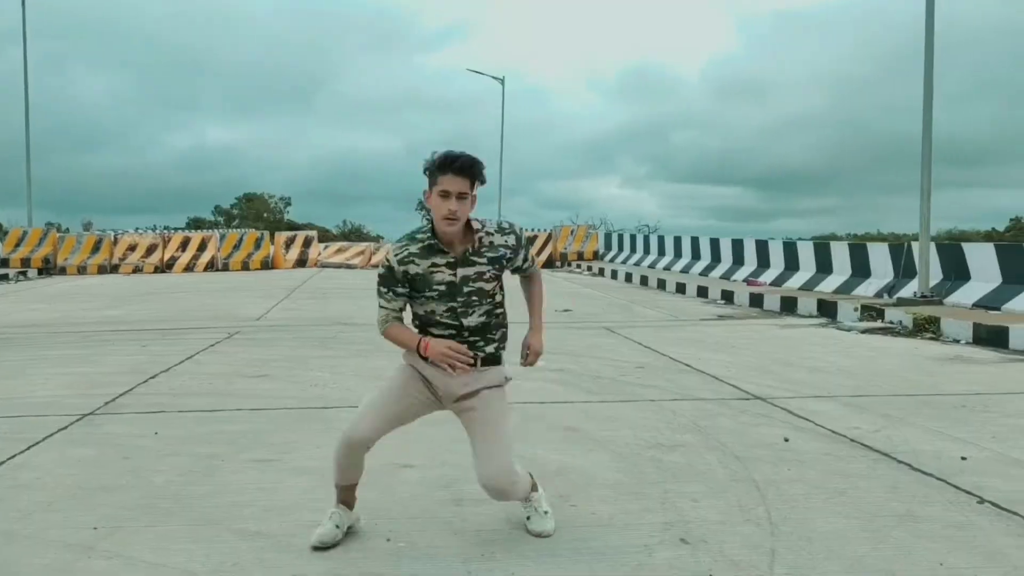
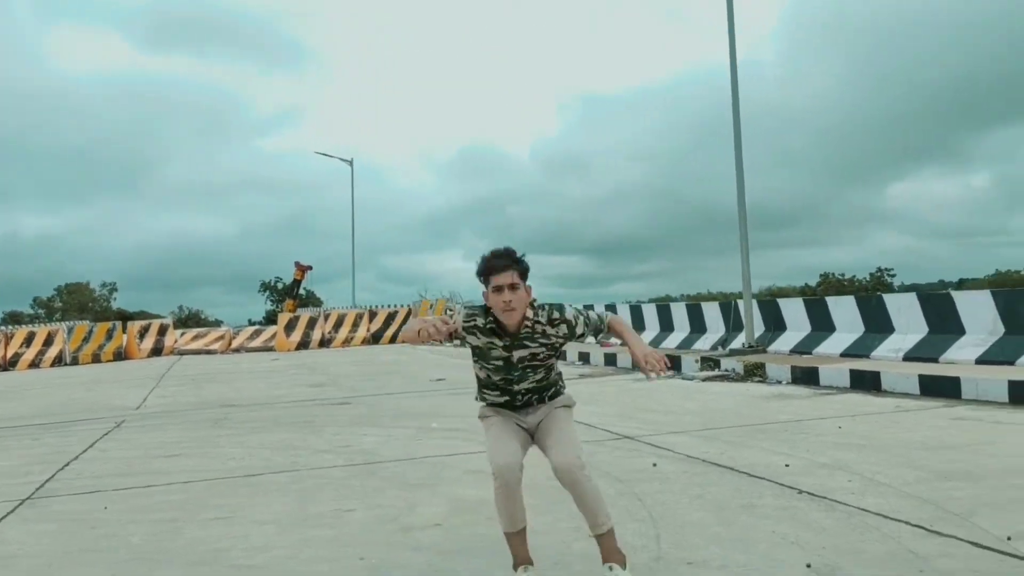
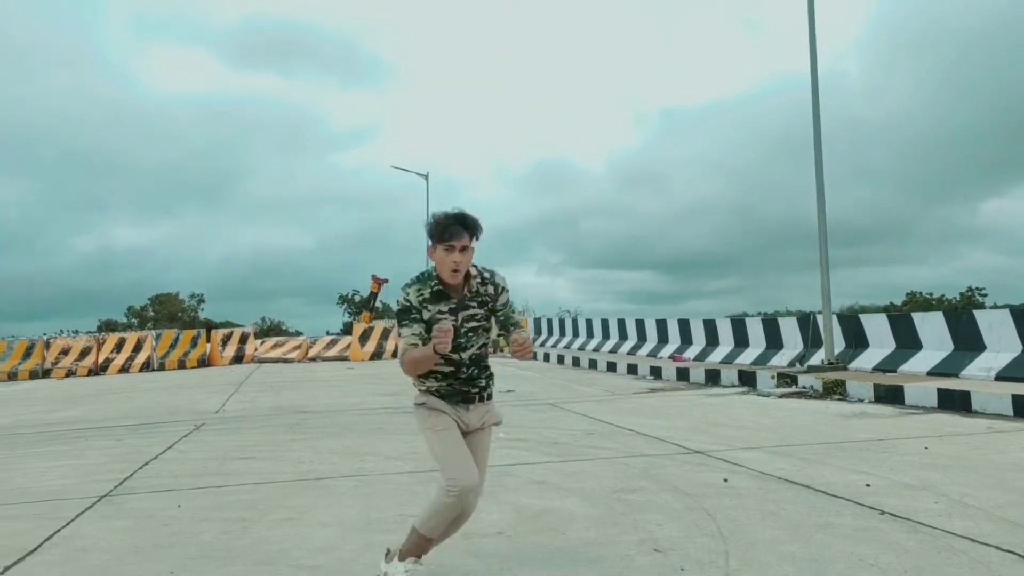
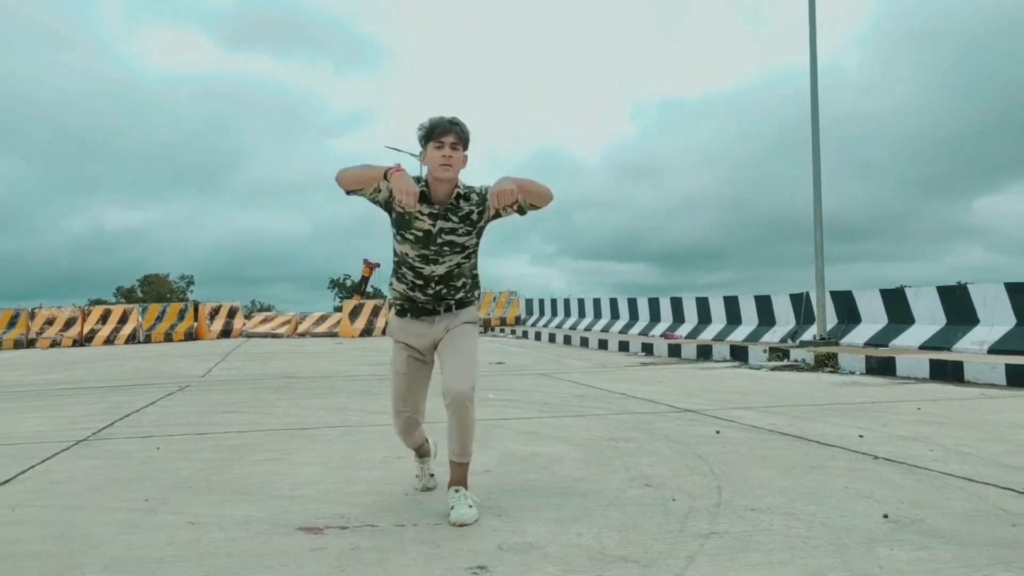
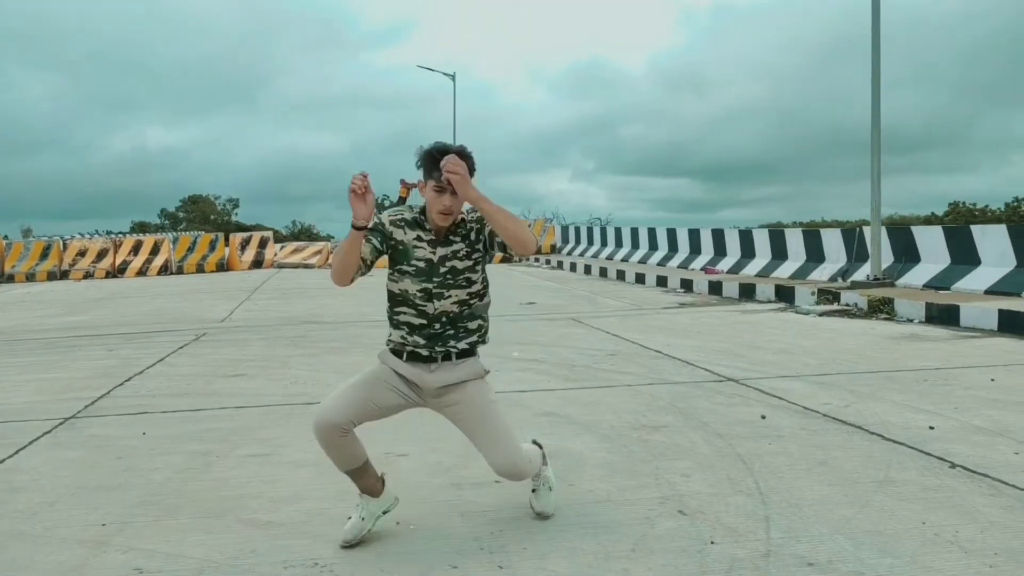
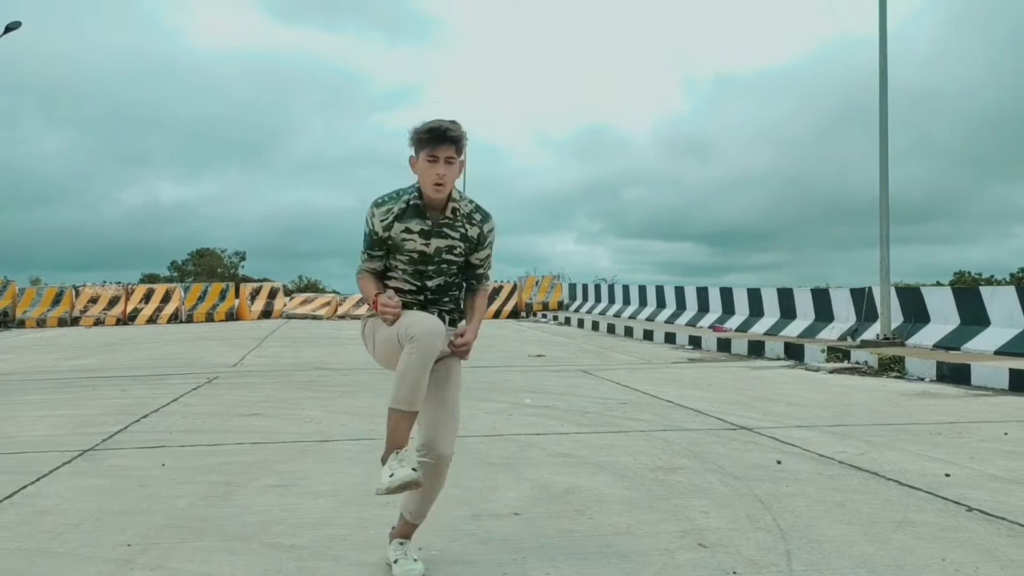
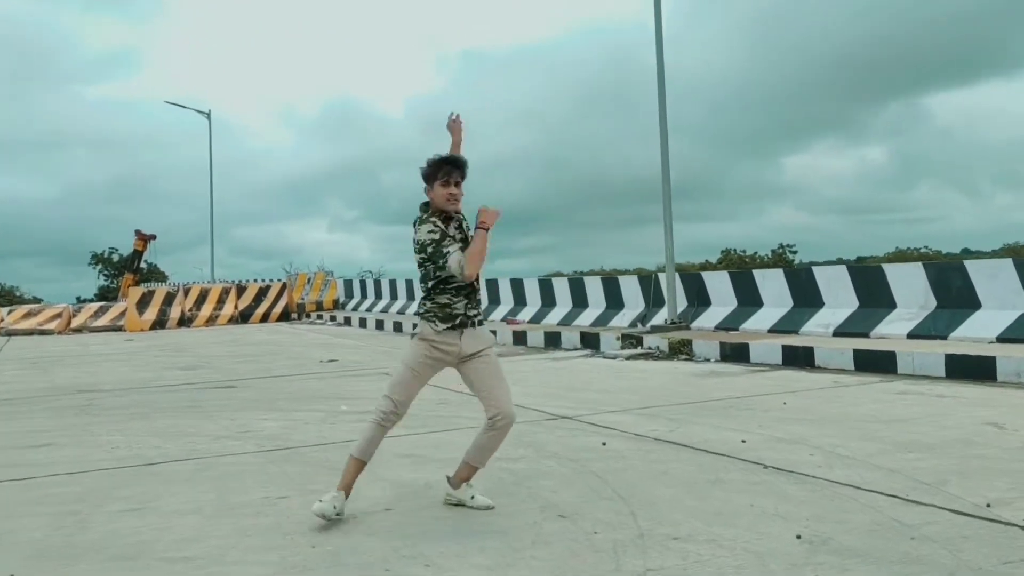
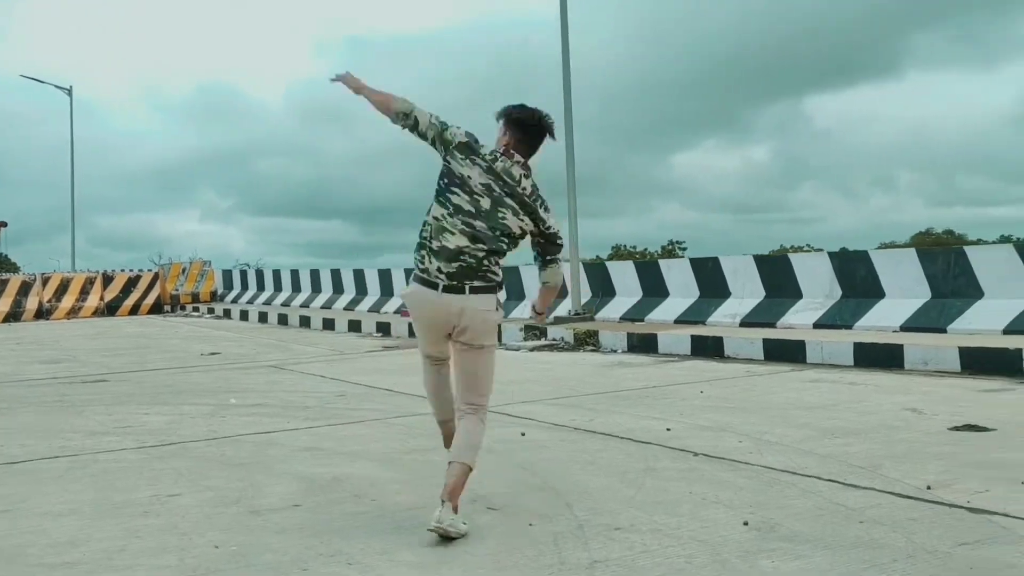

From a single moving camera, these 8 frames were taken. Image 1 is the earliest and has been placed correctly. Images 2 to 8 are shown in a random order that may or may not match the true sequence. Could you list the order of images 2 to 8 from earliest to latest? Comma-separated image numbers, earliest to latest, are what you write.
5, 6, 4, 3, 2, 7, 8
